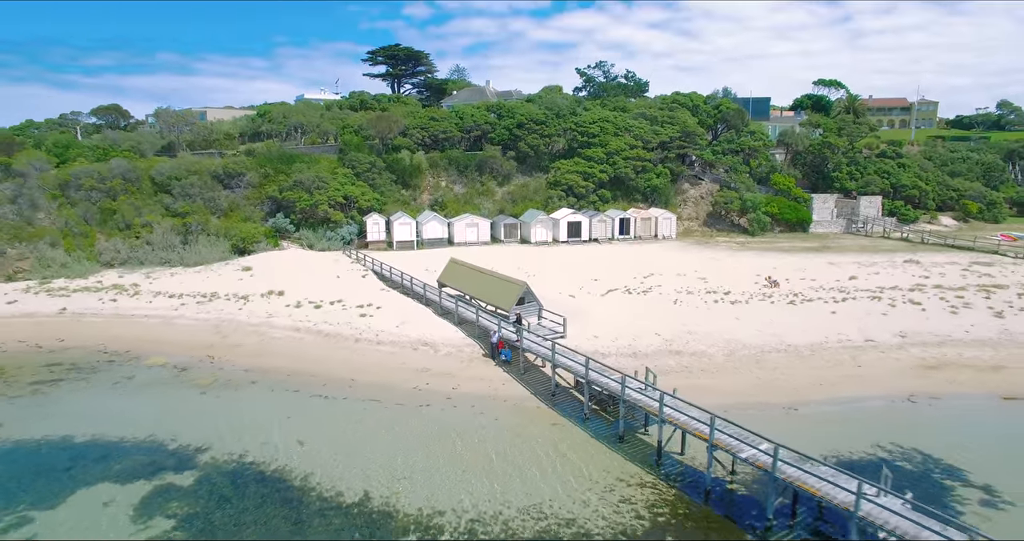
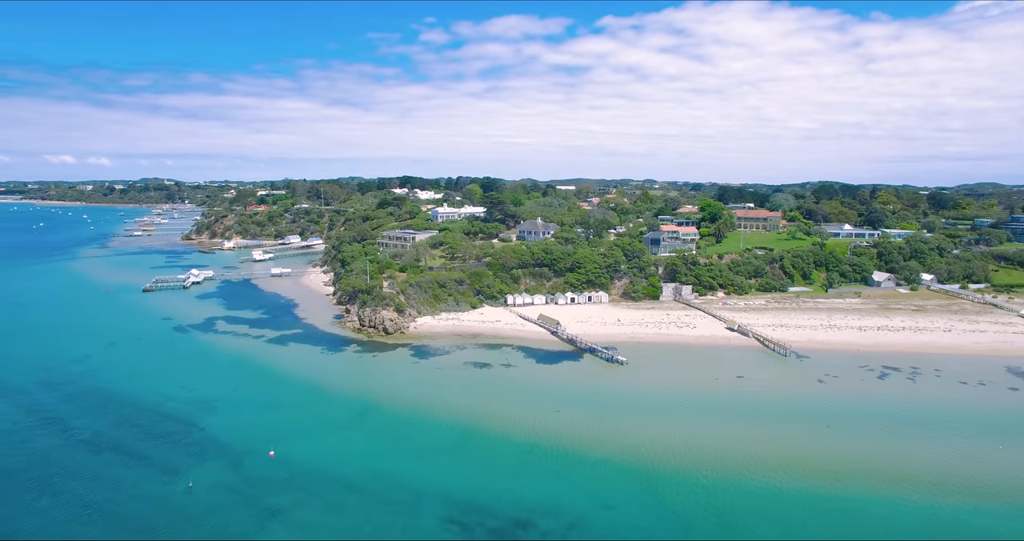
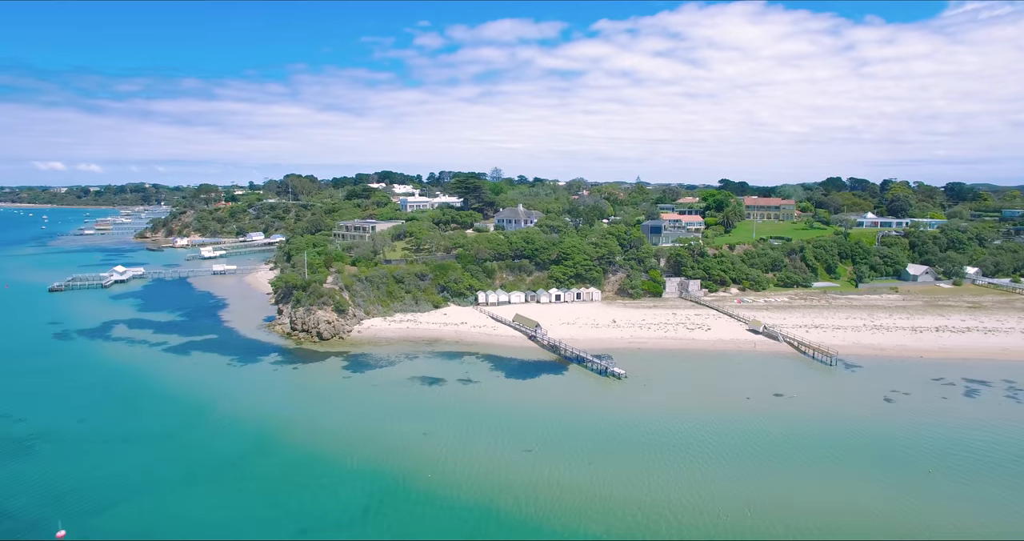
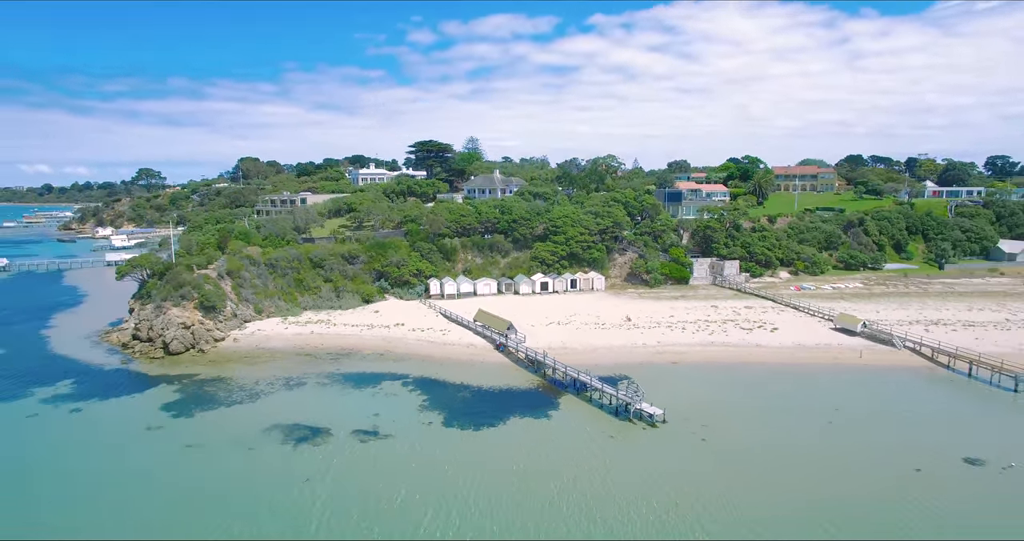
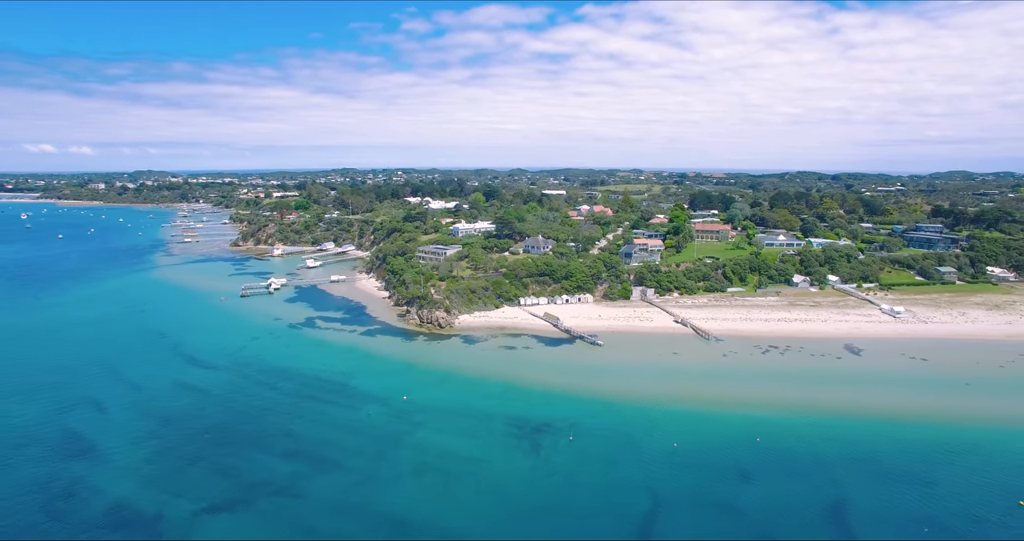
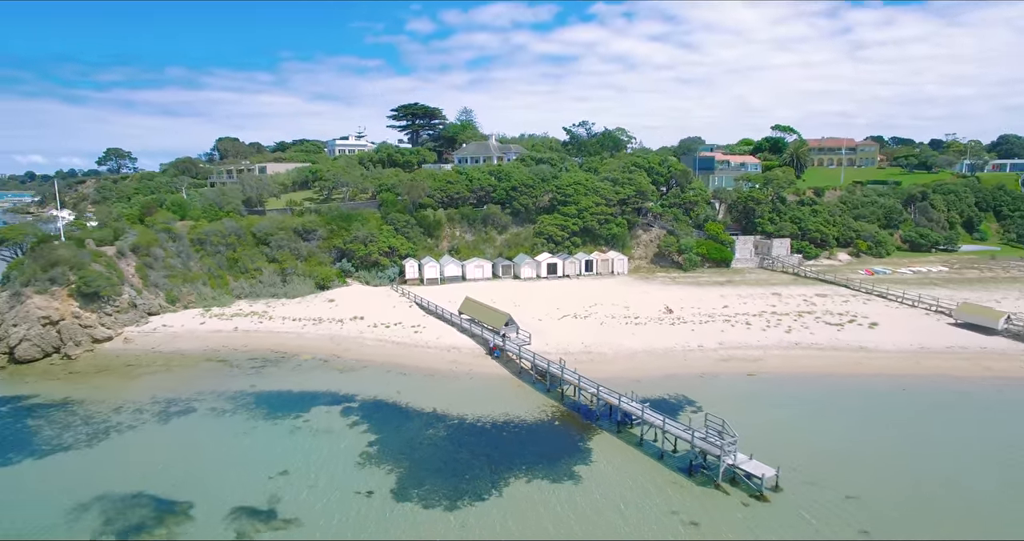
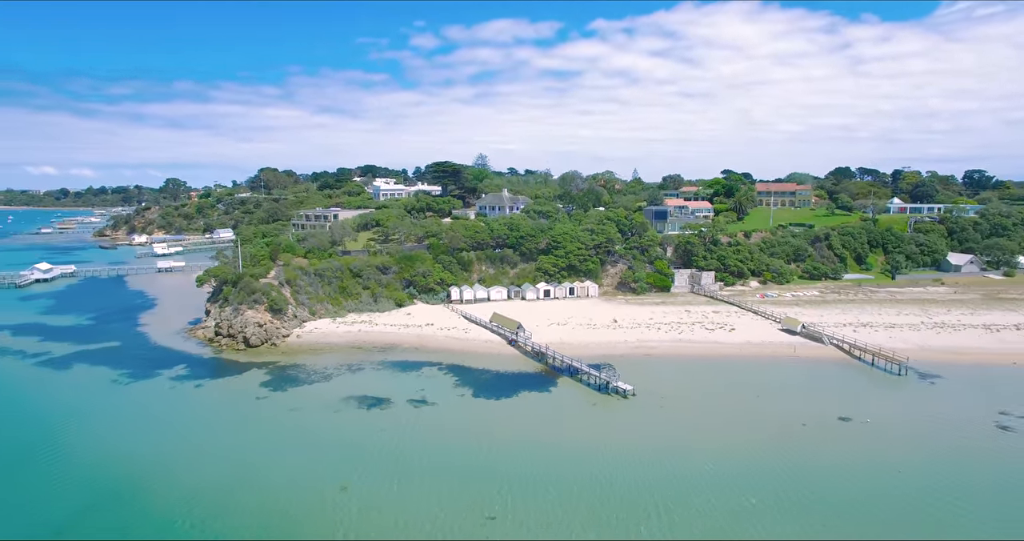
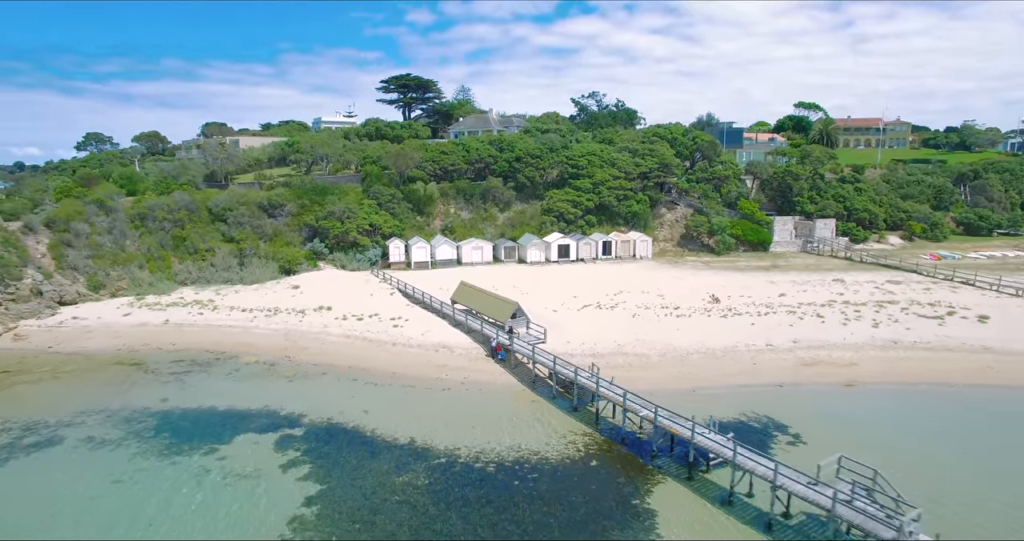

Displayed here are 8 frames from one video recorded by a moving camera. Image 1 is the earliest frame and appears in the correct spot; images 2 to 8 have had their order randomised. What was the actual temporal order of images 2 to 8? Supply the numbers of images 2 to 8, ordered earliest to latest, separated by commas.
8, 6, 4, 7, 3, 2, 5
